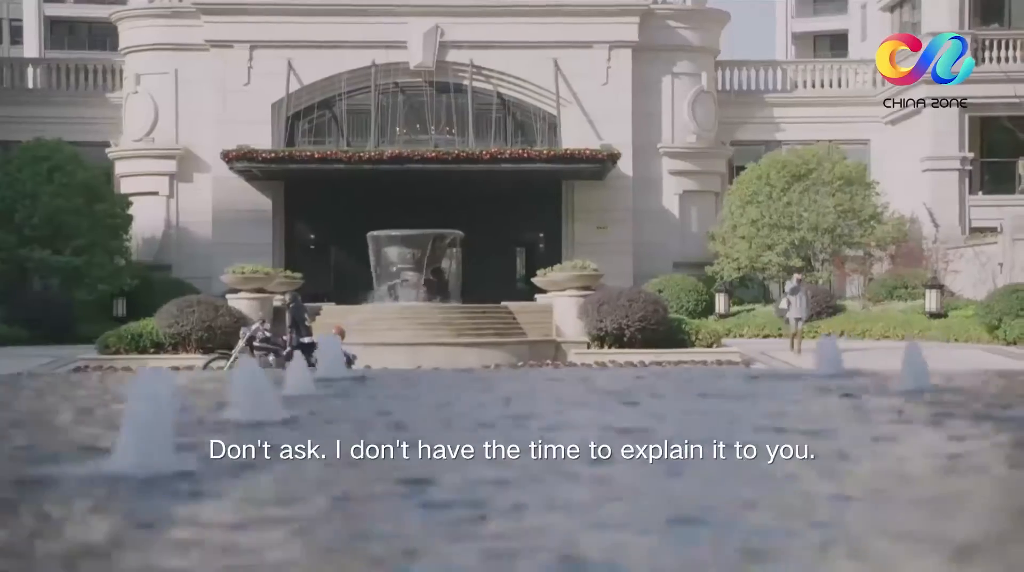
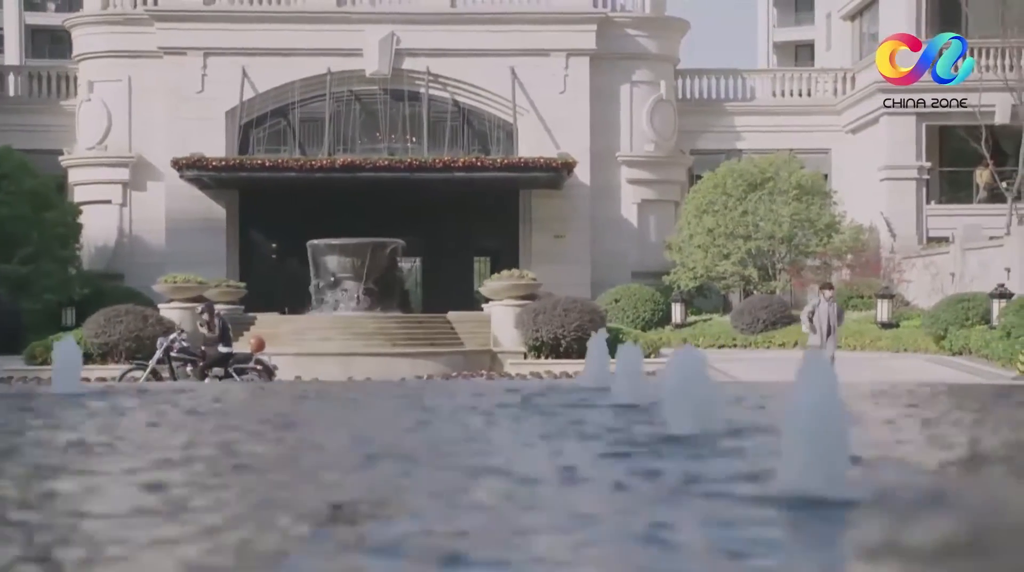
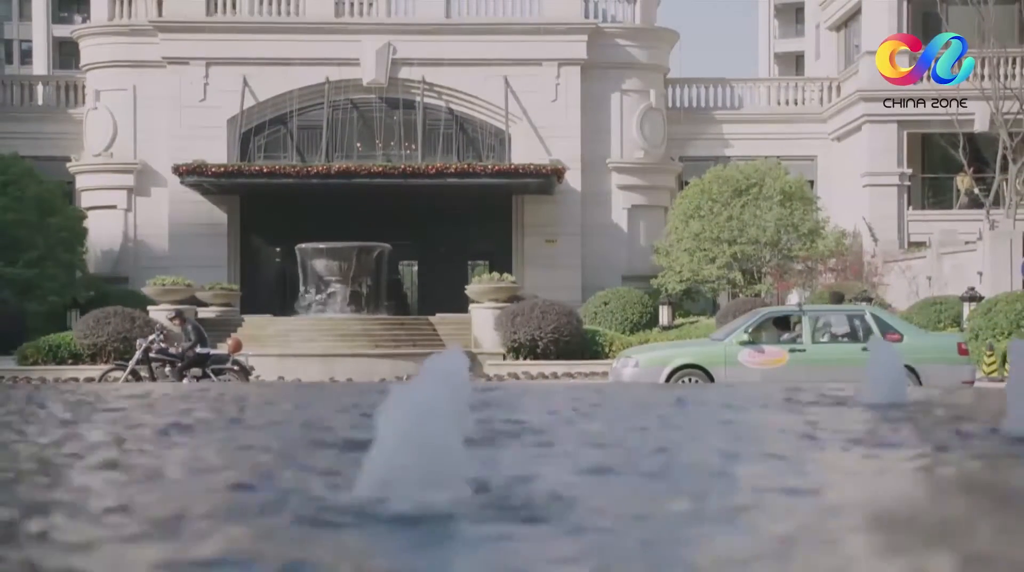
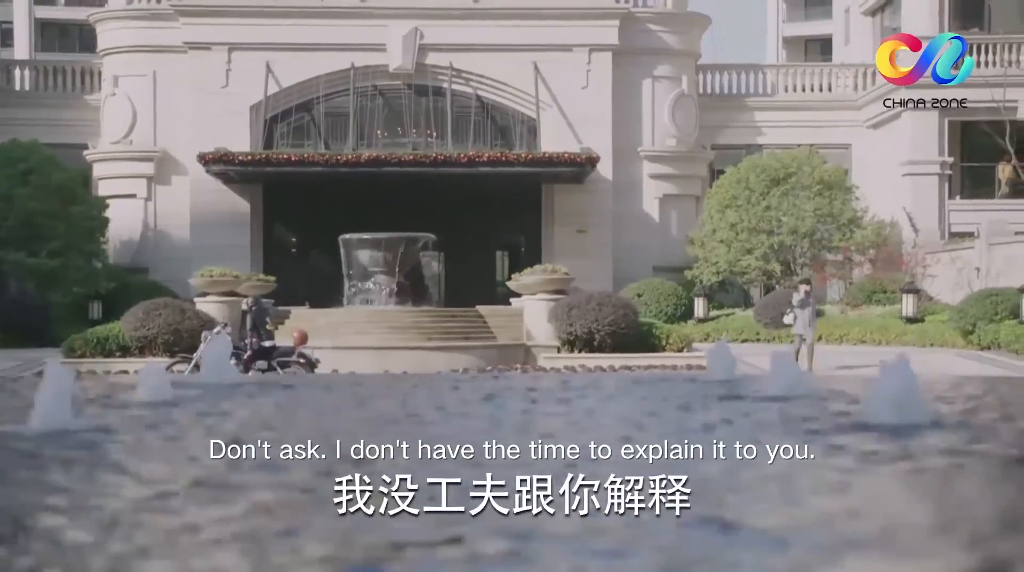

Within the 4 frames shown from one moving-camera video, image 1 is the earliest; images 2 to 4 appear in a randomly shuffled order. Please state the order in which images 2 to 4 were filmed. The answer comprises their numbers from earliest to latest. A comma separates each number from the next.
4, 2, 3
